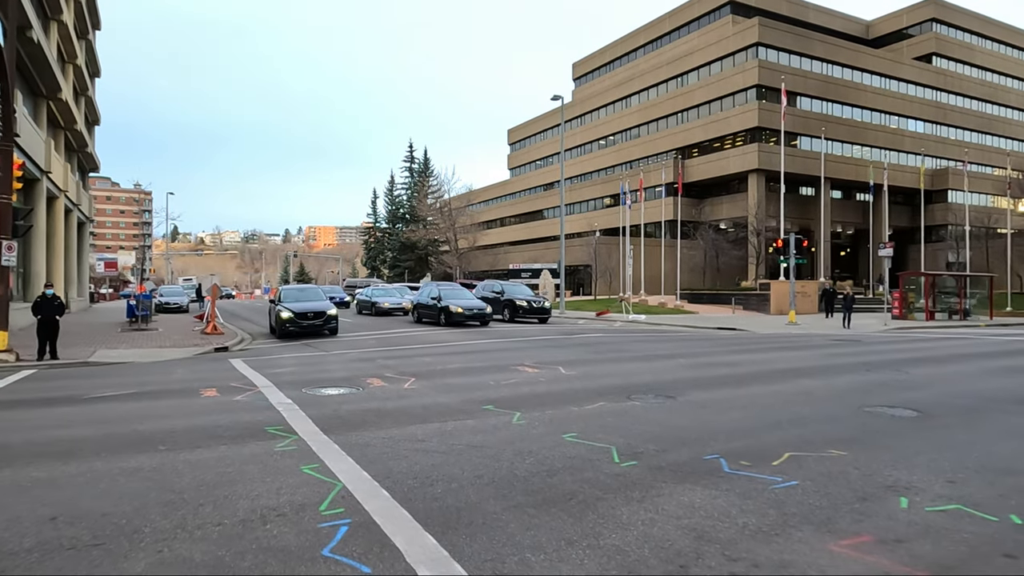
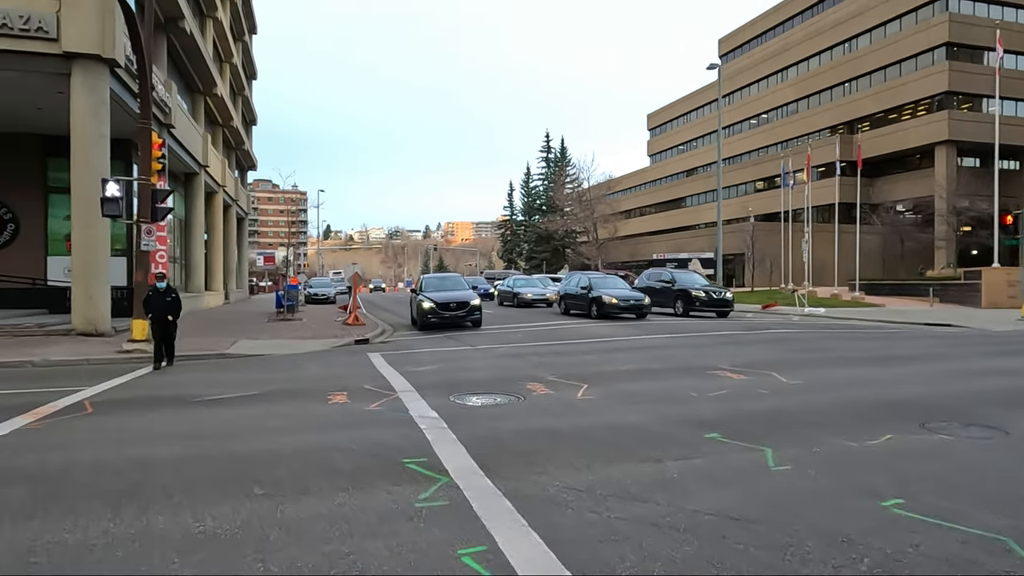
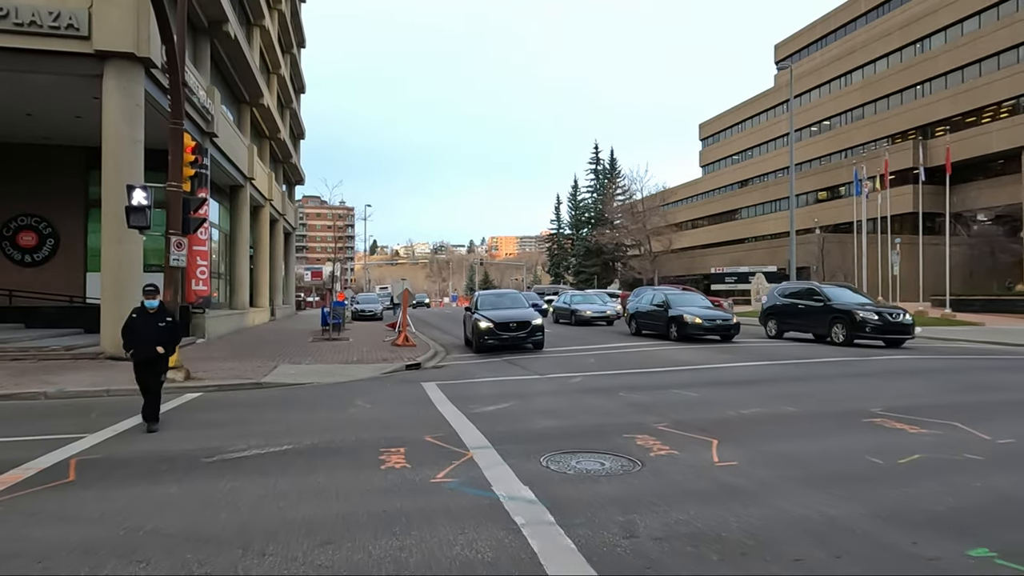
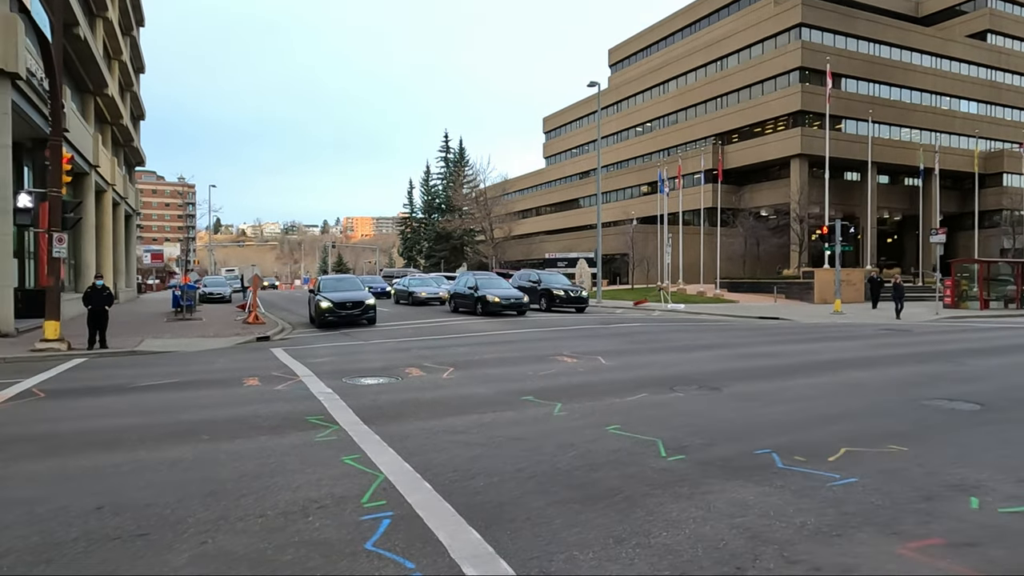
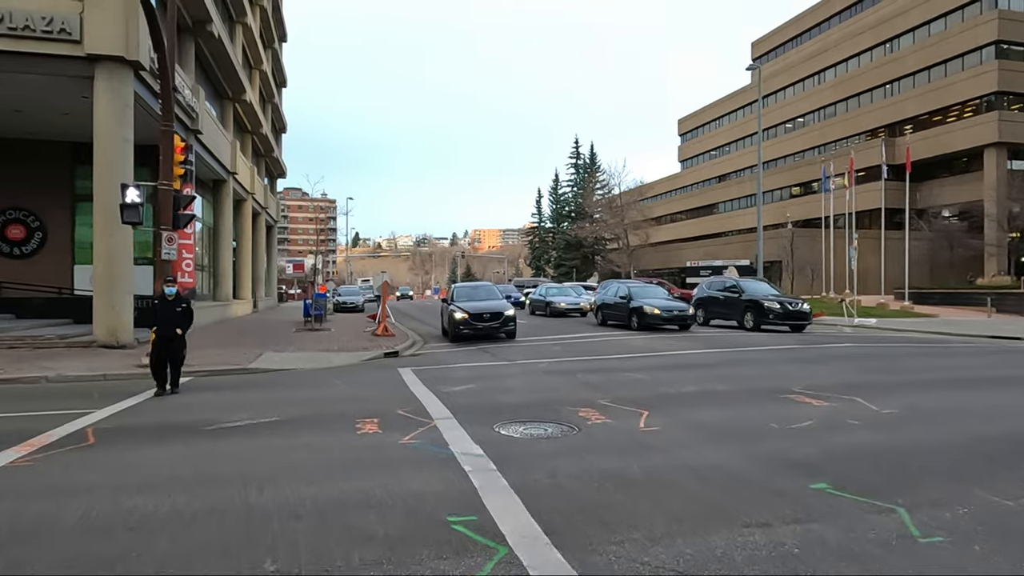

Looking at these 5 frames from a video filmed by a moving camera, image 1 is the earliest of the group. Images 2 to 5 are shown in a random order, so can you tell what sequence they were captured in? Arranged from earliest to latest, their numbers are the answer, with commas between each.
4, 2, 5, 3
